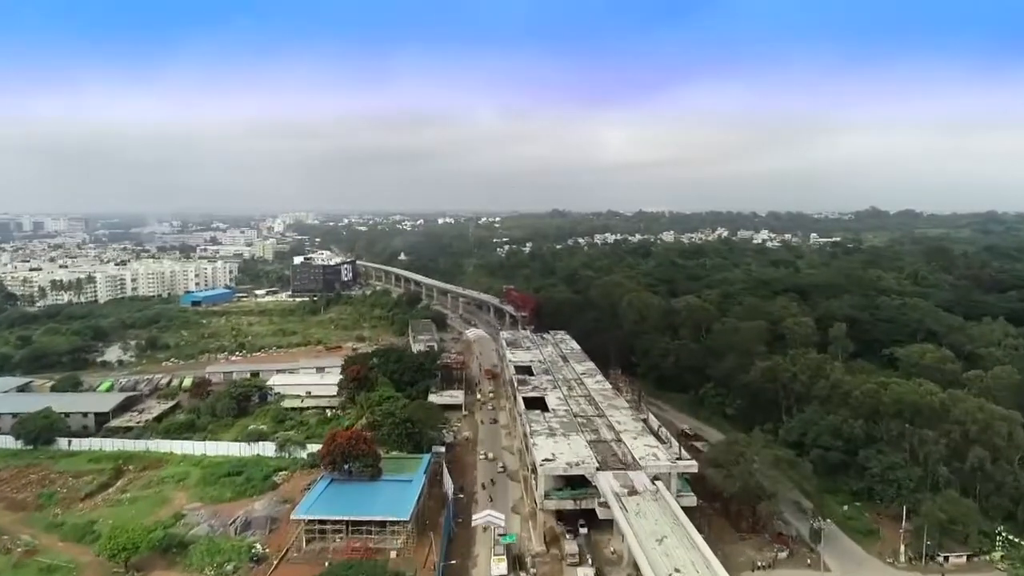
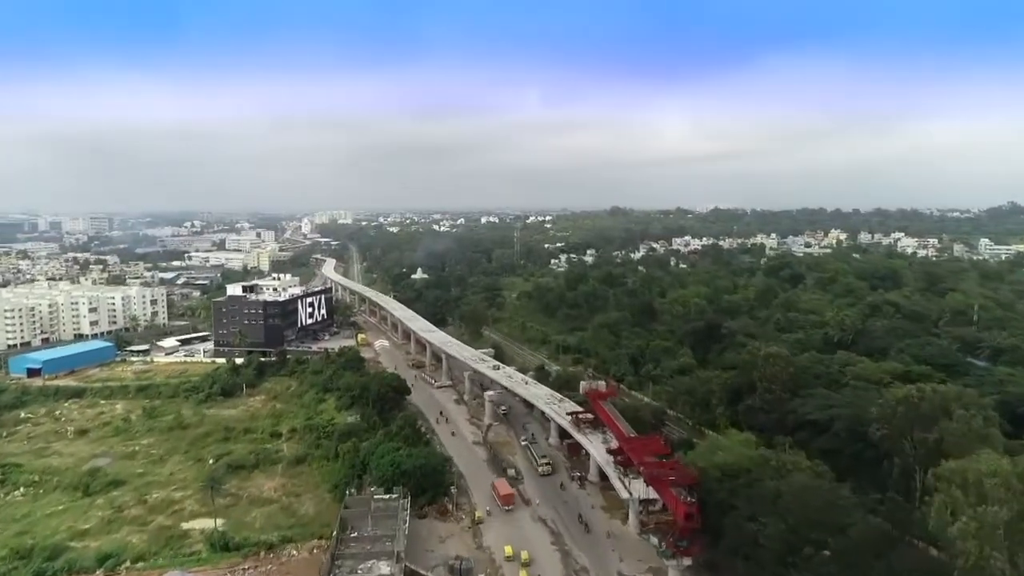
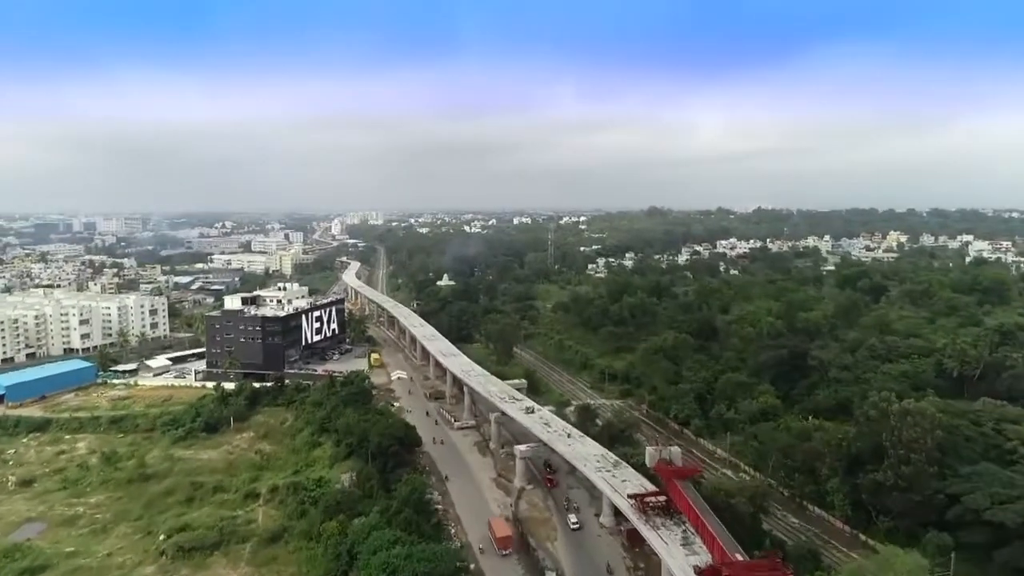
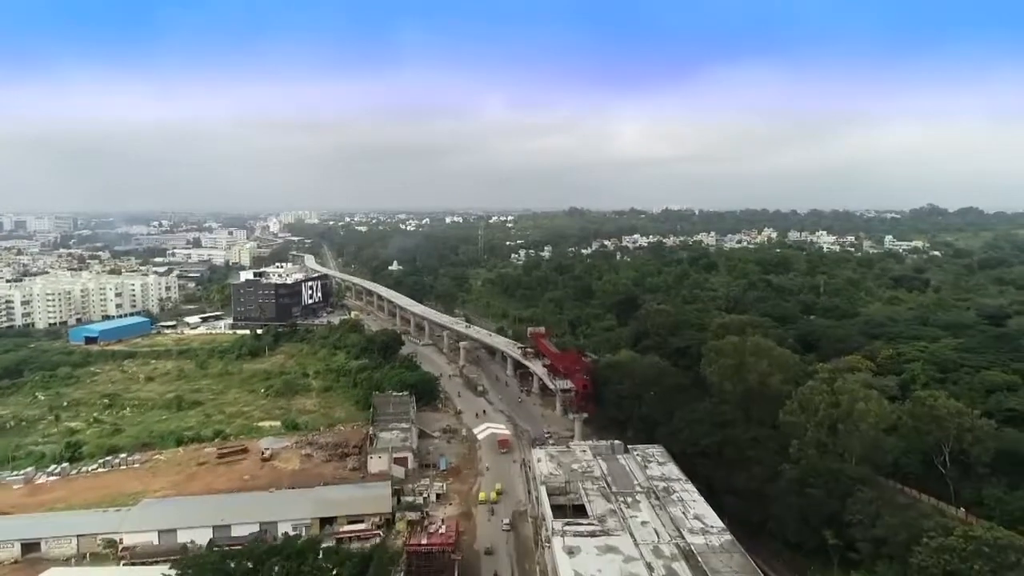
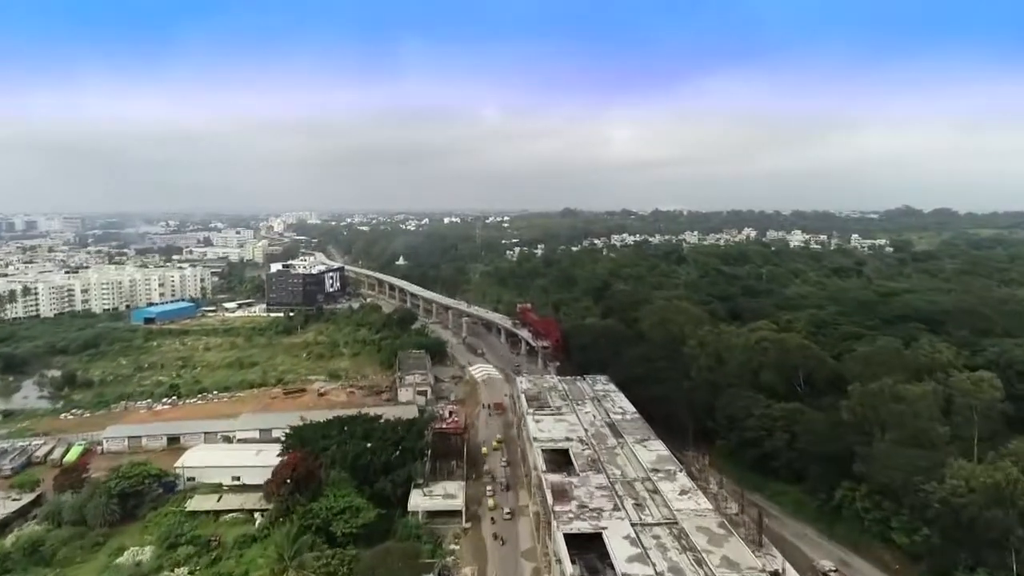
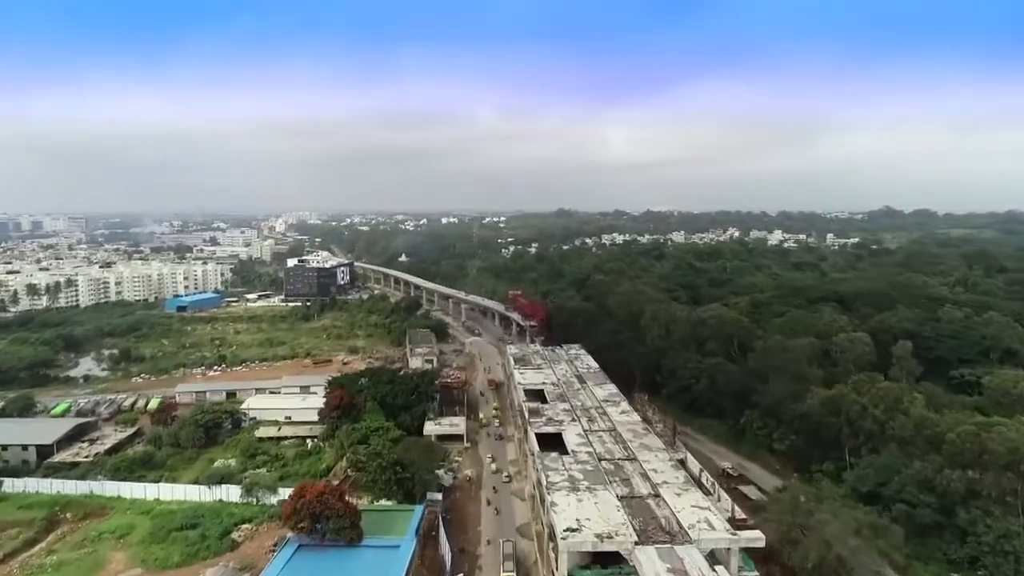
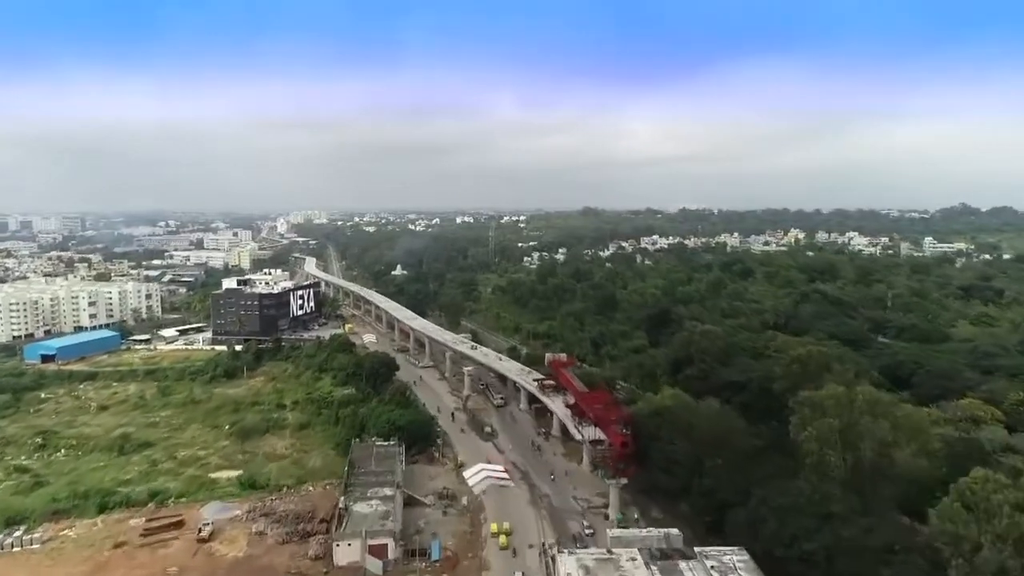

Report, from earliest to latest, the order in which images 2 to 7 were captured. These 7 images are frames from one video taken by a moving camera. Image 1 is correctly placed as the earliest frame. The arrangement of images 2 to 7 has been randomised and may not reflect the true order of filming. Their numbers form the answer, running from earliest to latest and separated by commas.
6, 5, 4, 7, 2, 3
